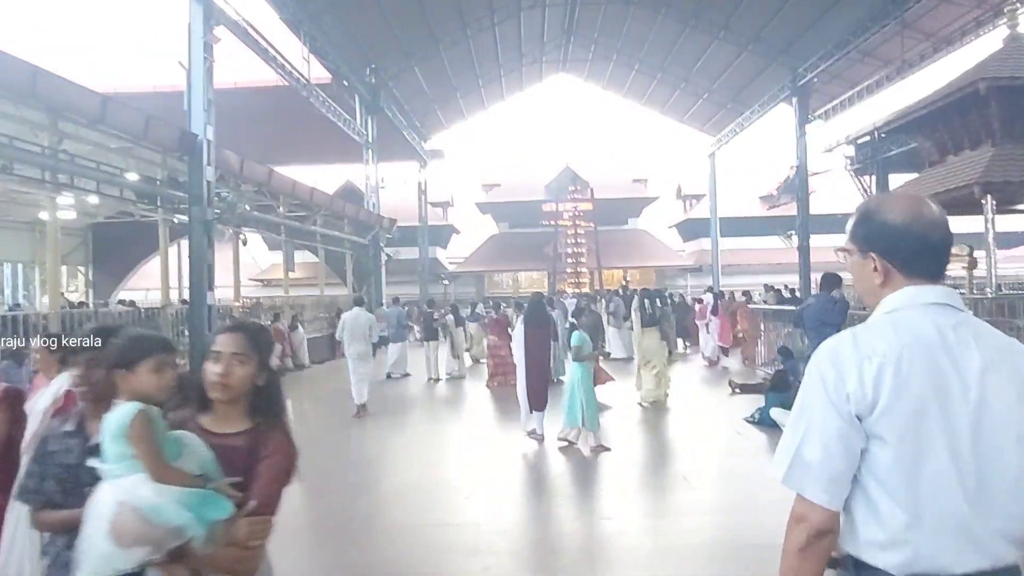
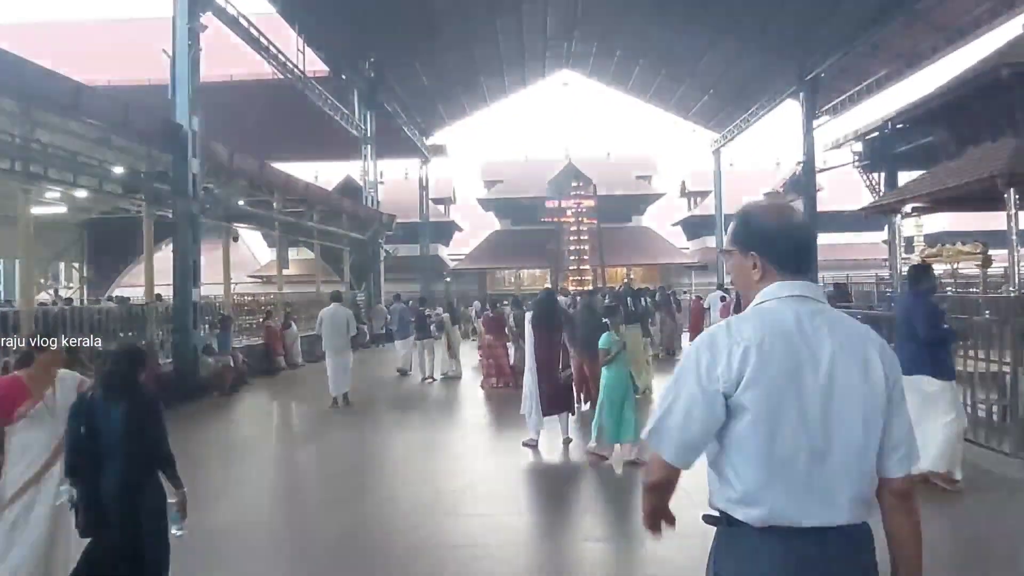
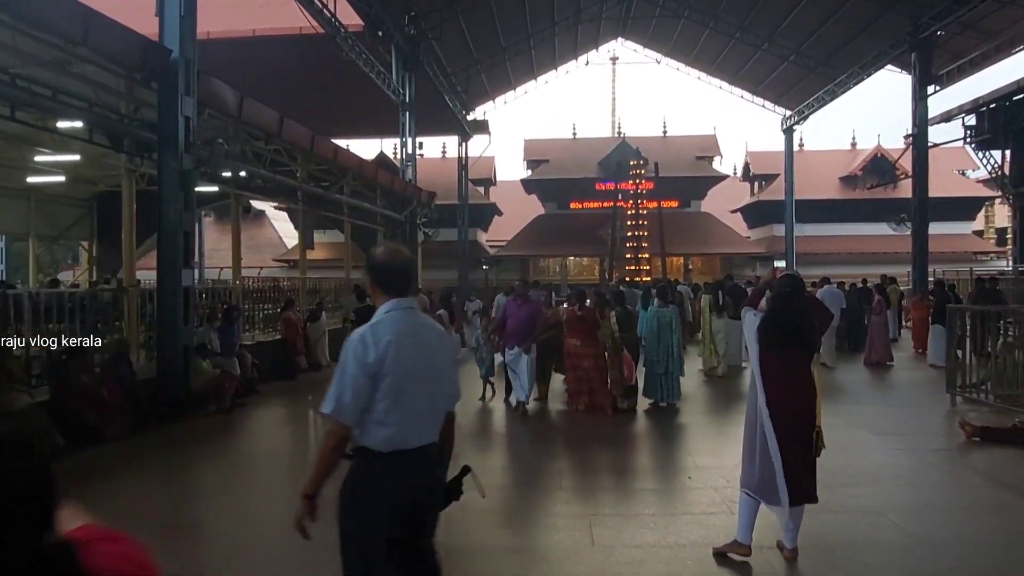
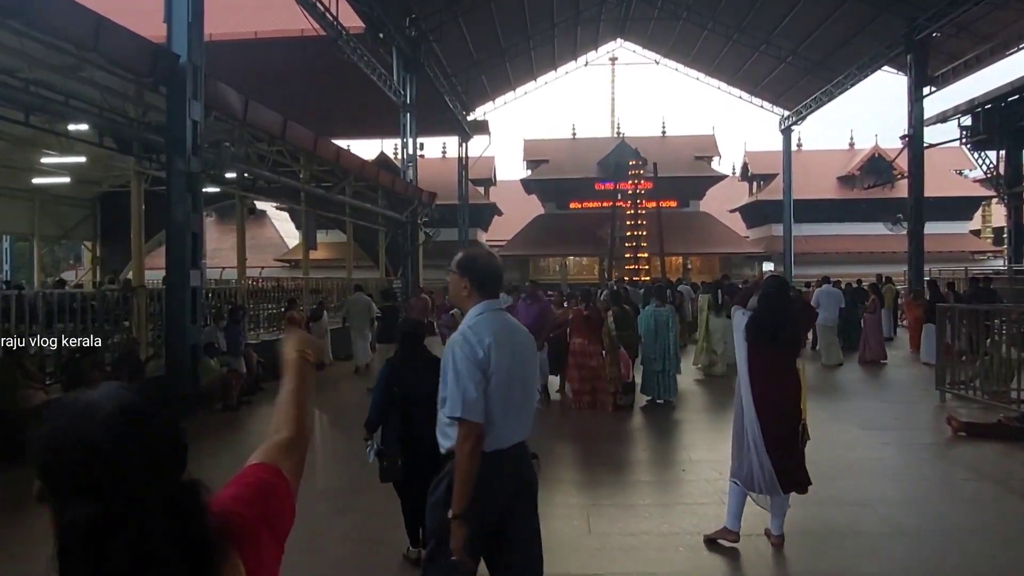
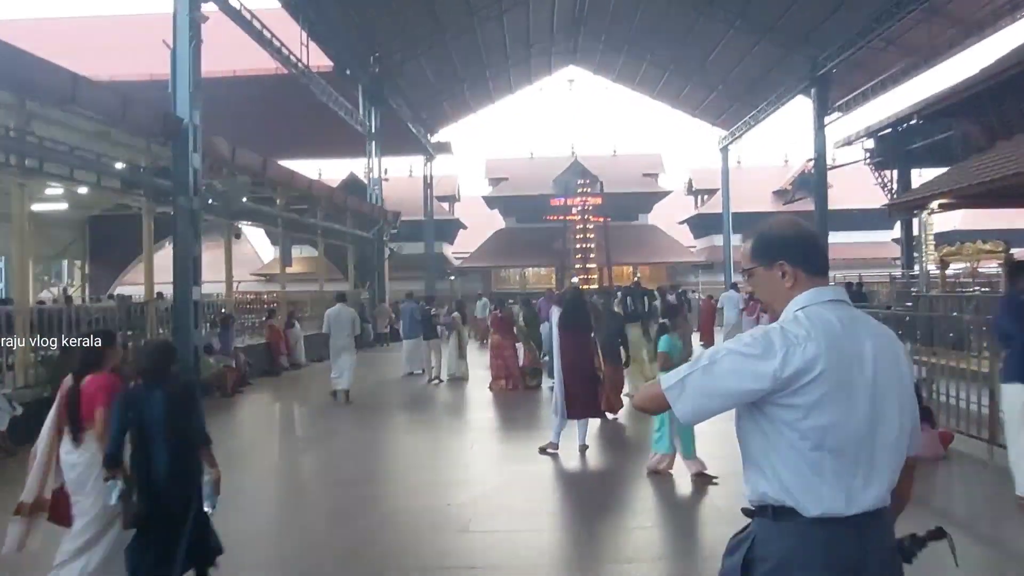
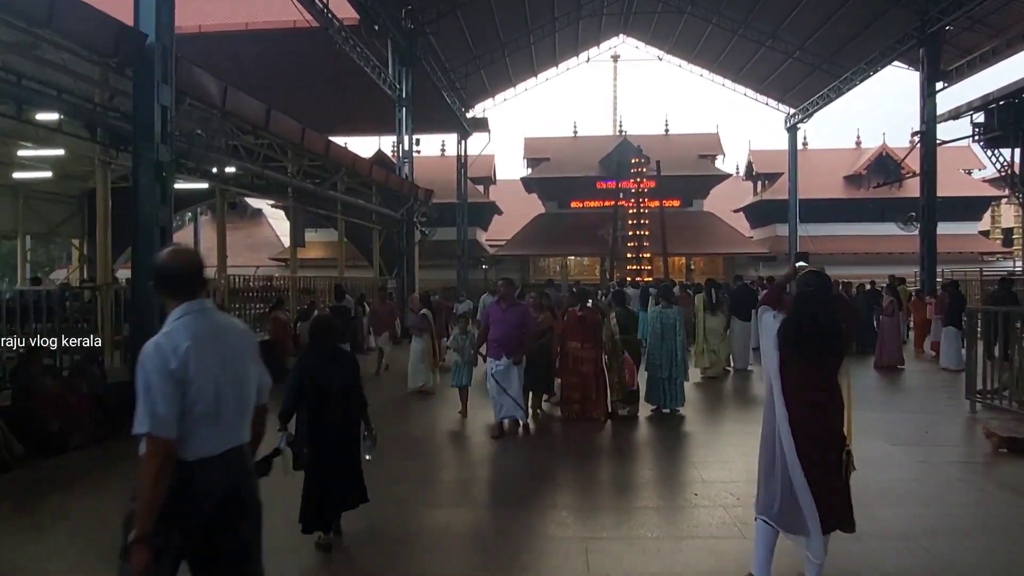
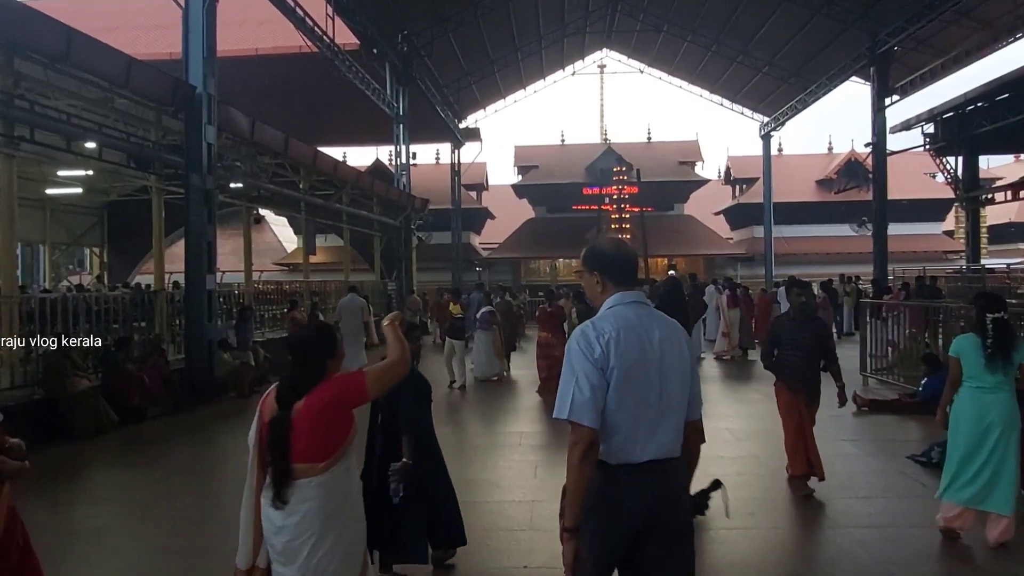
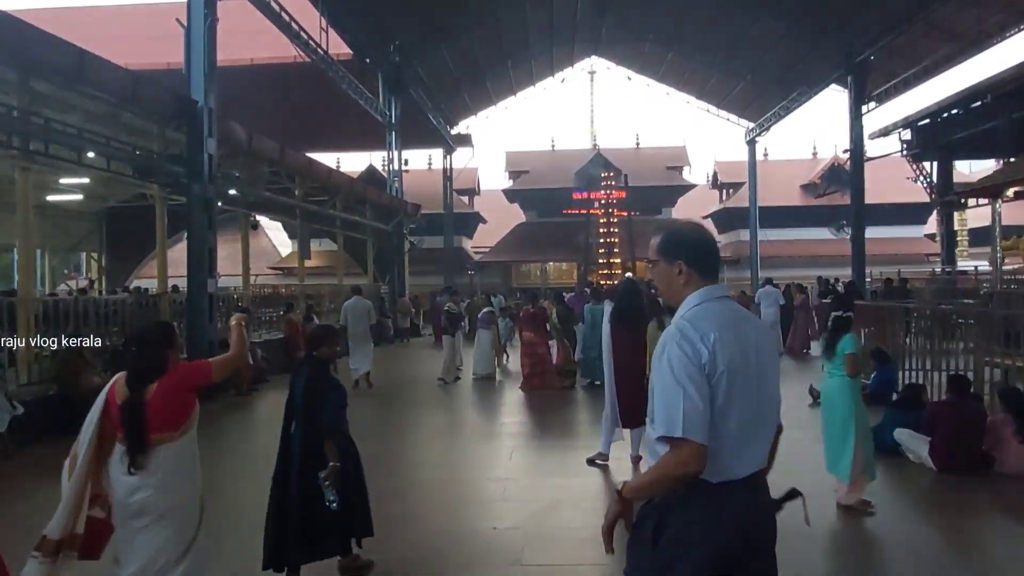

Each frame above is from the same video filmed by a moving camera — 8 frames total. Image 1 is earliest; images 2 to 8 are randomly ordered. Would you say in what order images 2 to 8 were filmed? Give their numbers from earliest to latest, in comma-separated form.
2, 5, 8, 7, 4, 3, 6
